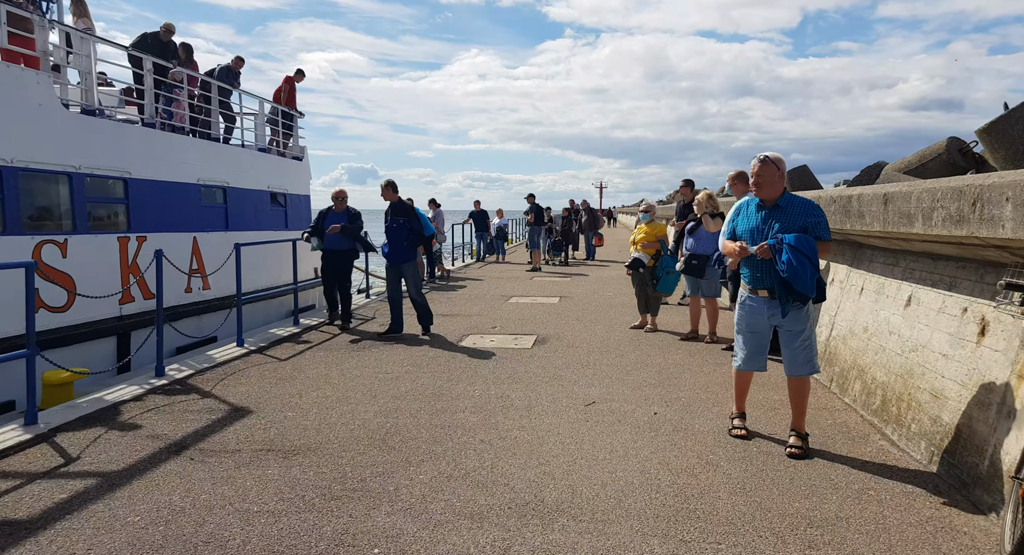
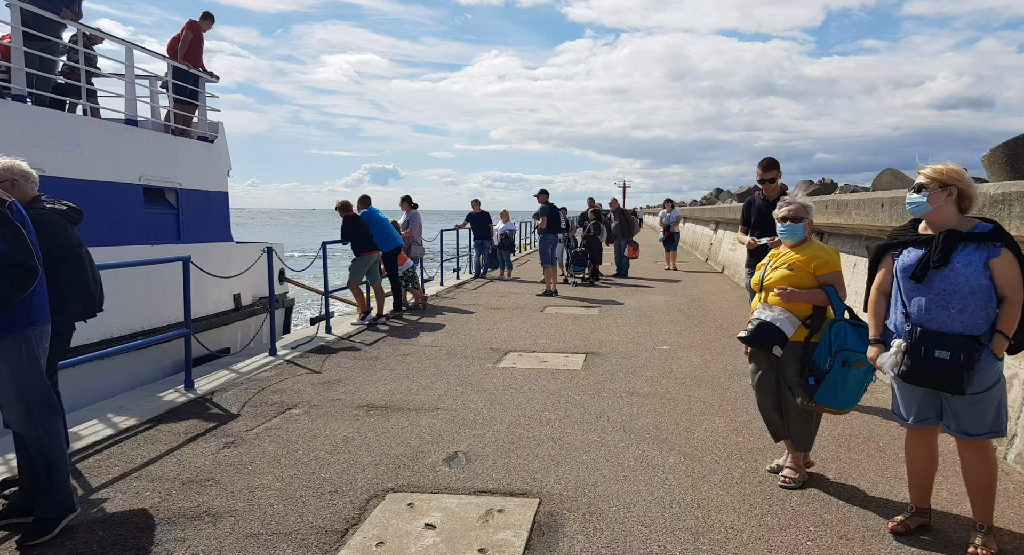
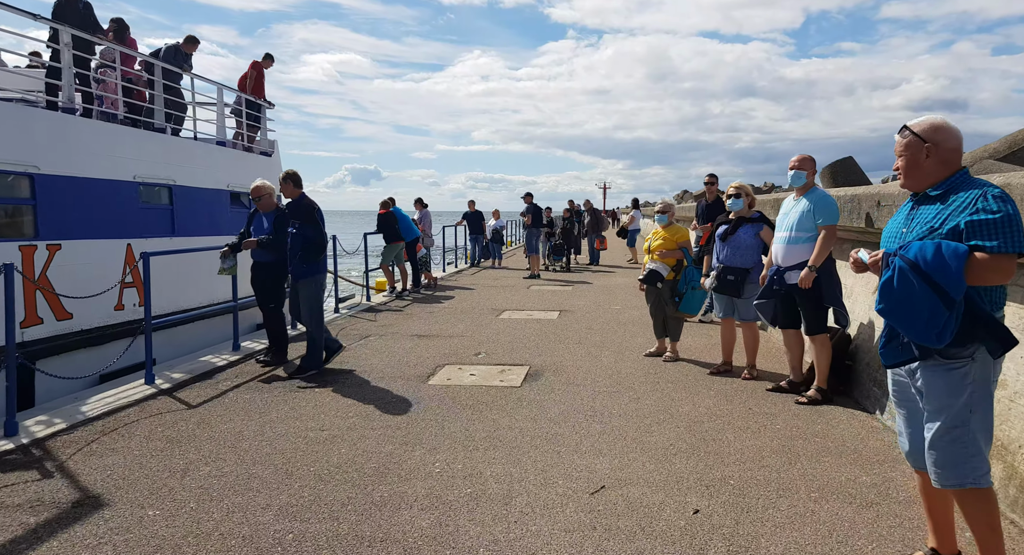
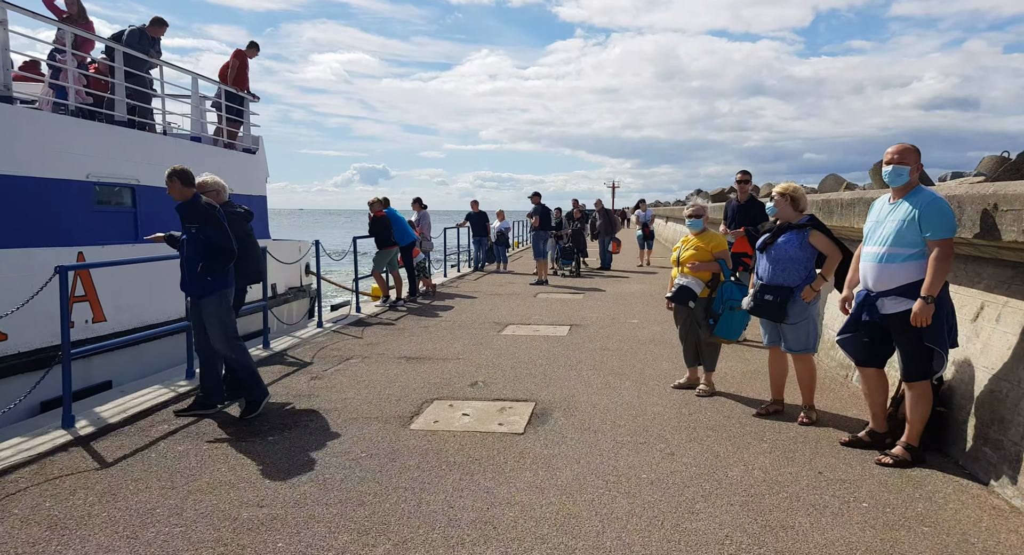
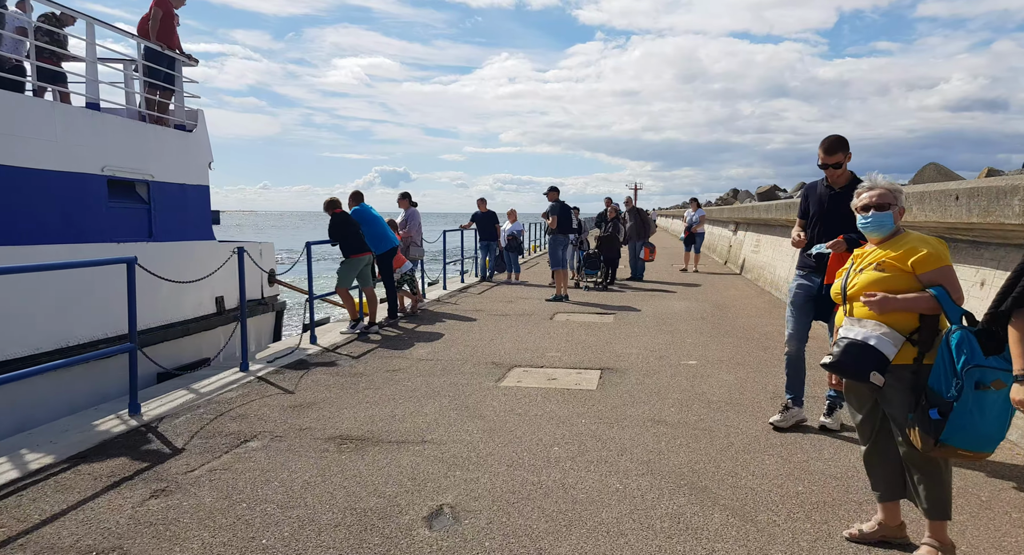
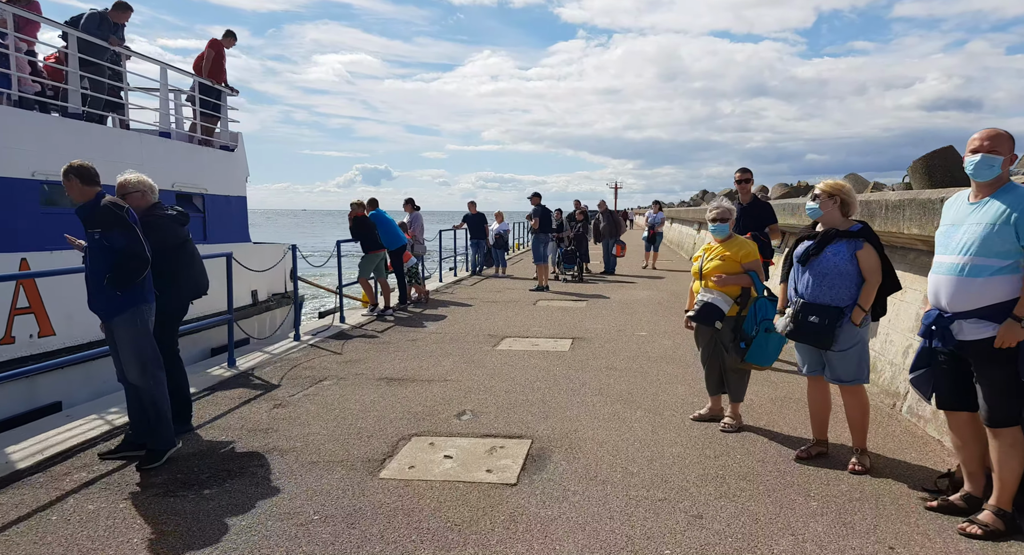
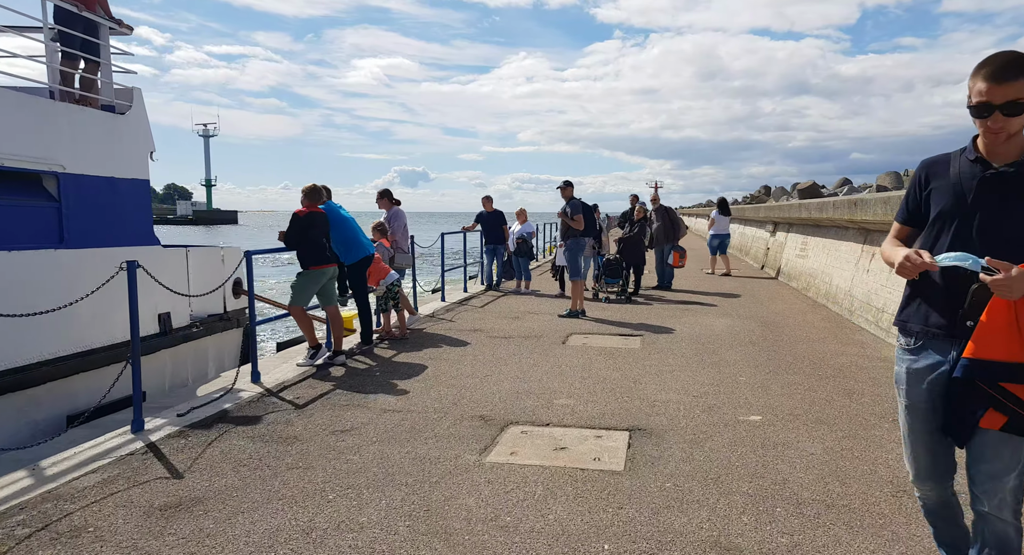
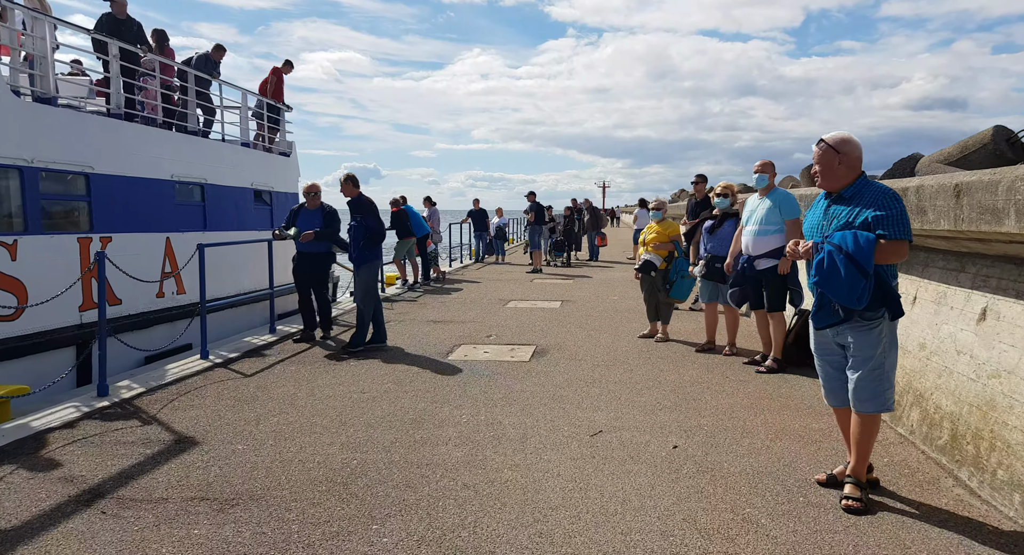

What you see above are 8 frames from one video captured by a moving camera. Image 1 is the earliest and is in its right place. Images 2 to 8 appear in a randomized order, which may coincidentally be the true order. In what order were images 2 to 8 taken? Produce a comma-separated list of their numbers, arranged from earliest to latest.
8, 3, 4, 6, 2, 5, 7
